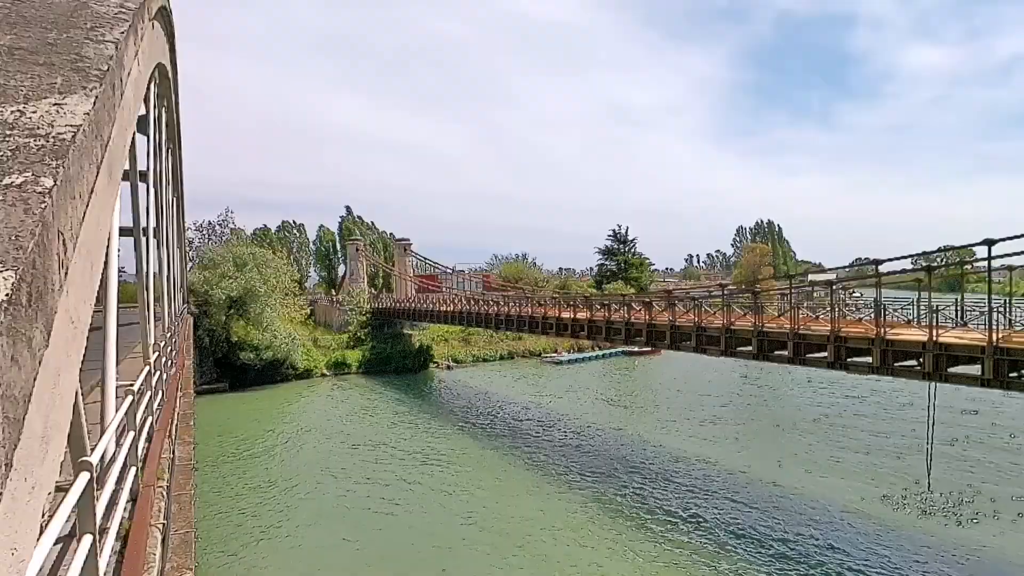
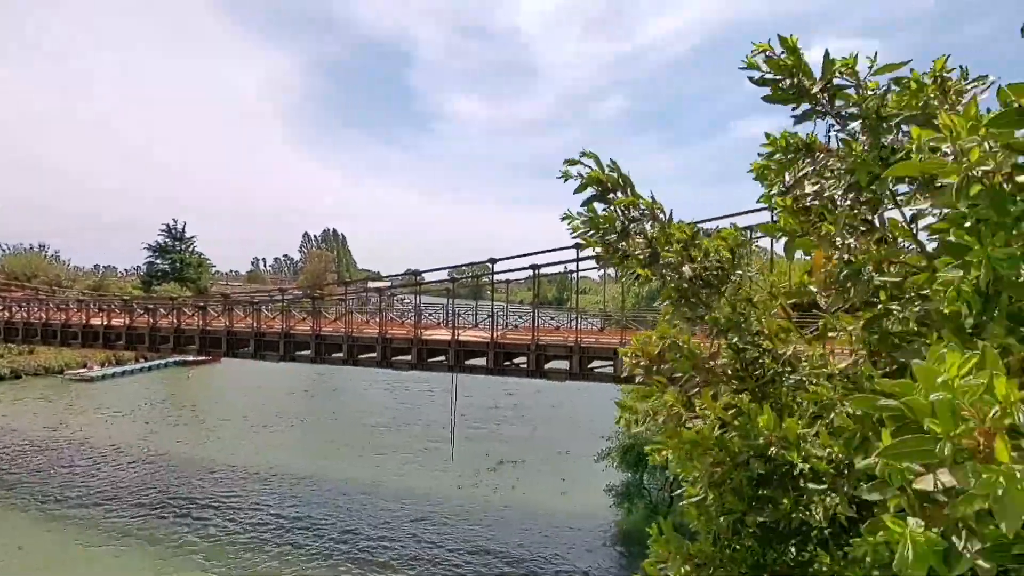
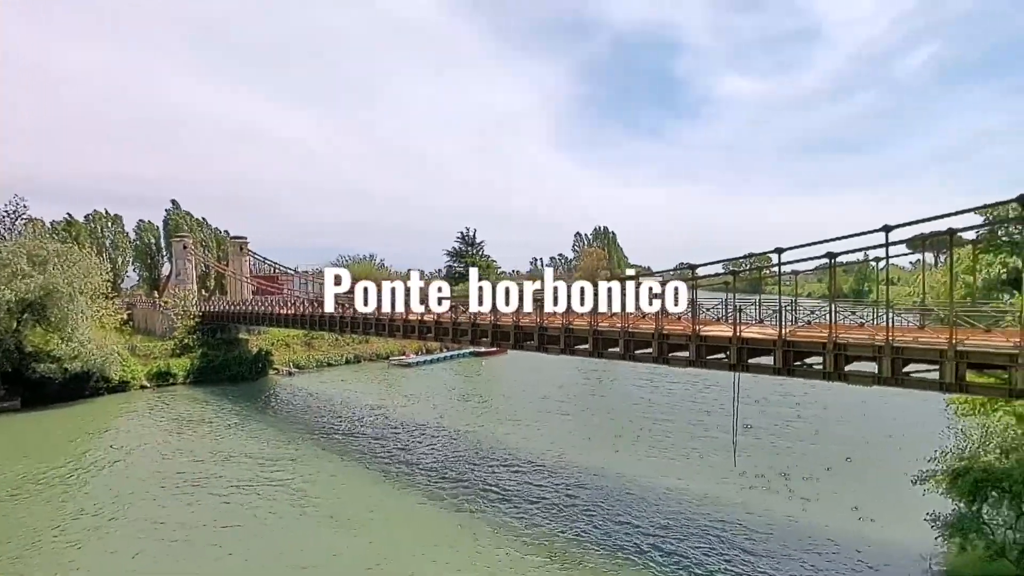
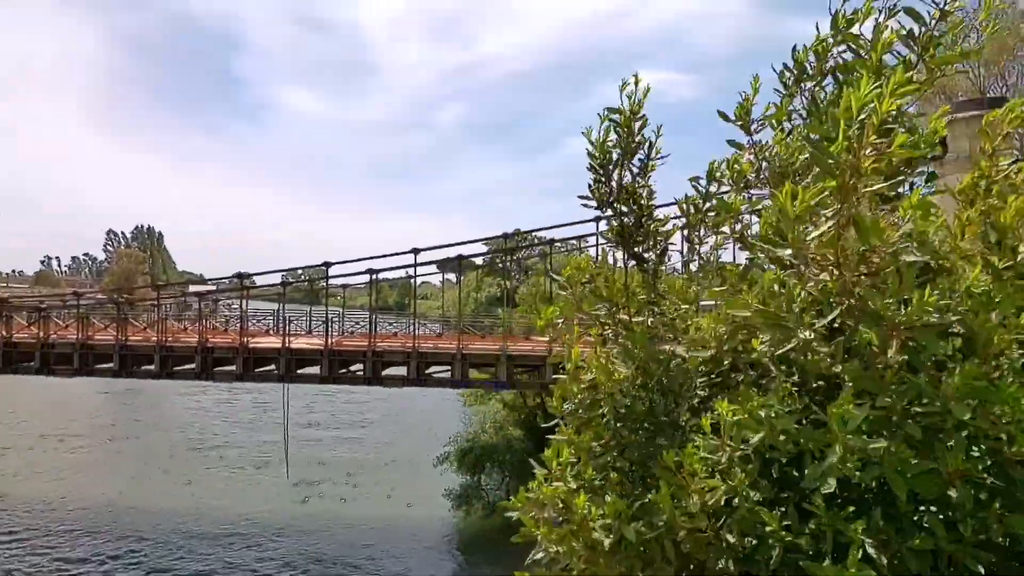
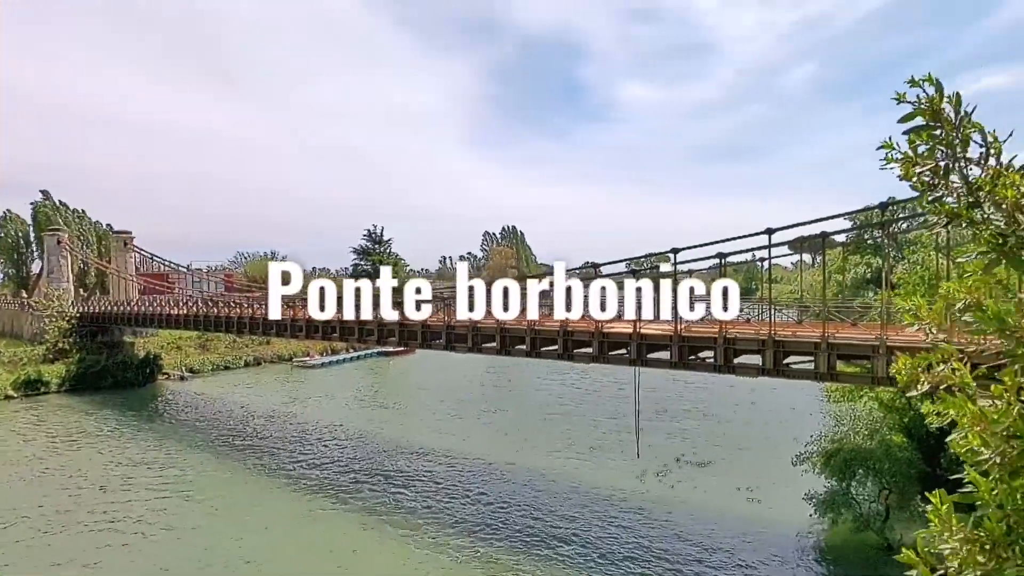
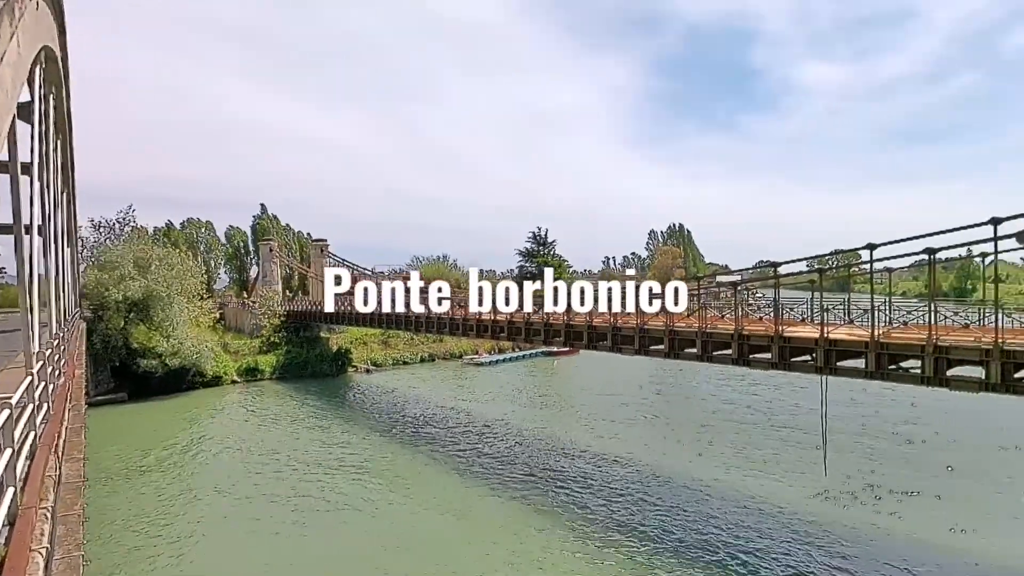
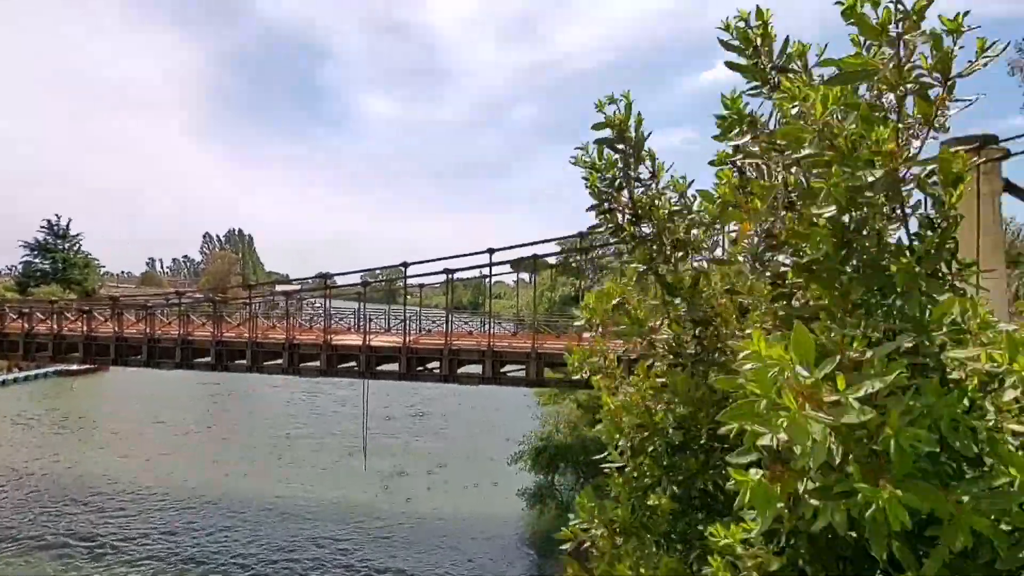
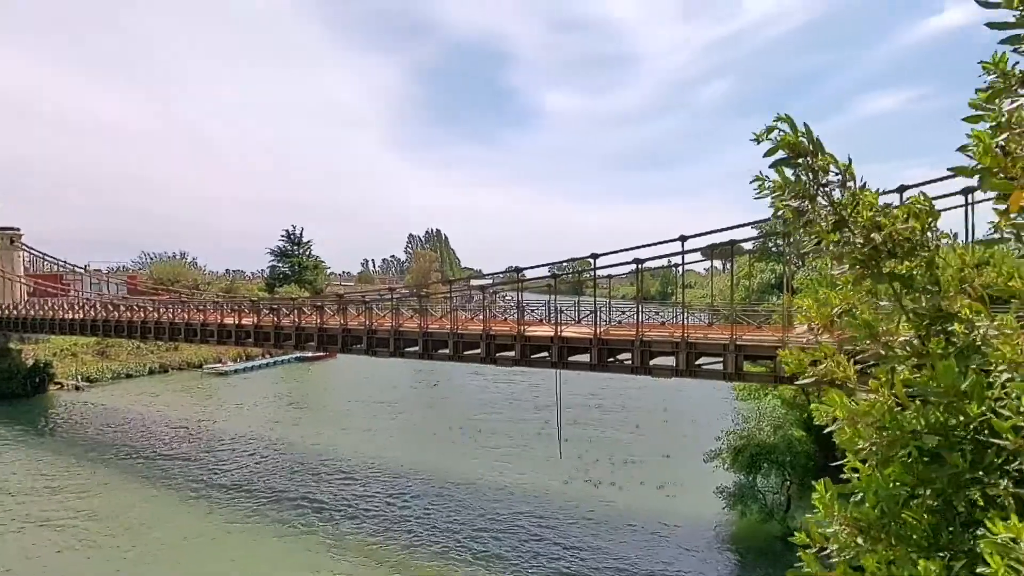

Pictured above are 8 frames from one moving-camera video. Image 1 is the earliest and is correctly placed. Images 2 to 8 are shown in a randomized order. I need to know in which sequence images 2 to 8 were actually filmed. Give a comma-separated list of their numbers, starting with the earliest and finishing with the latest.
6, 3, 5, 8, 2, 7, 4
